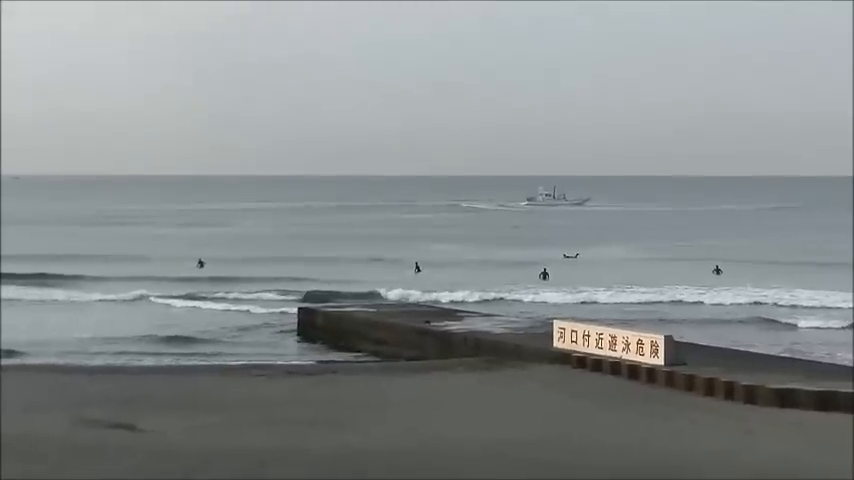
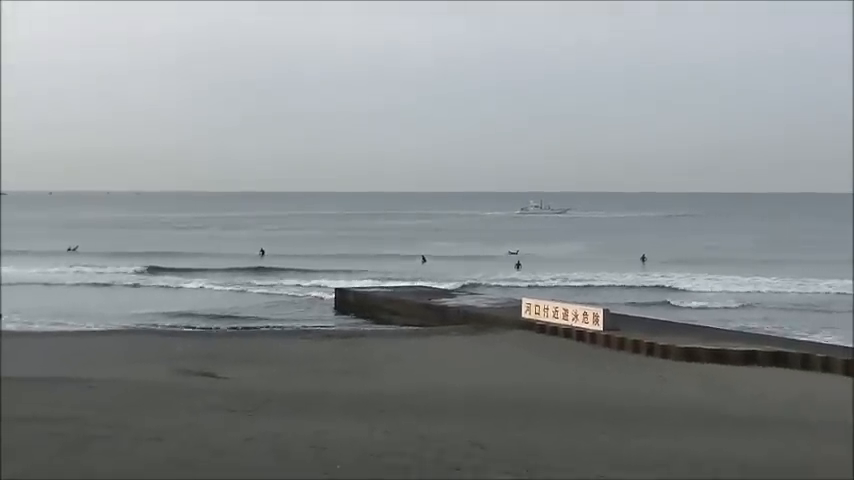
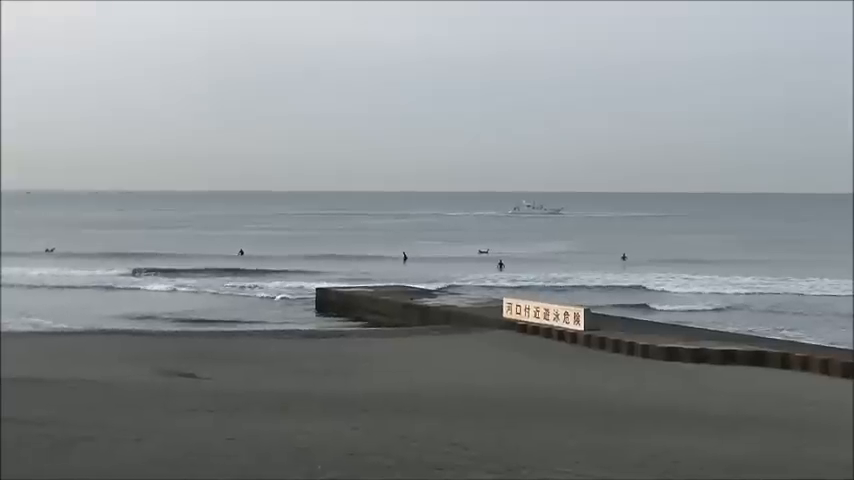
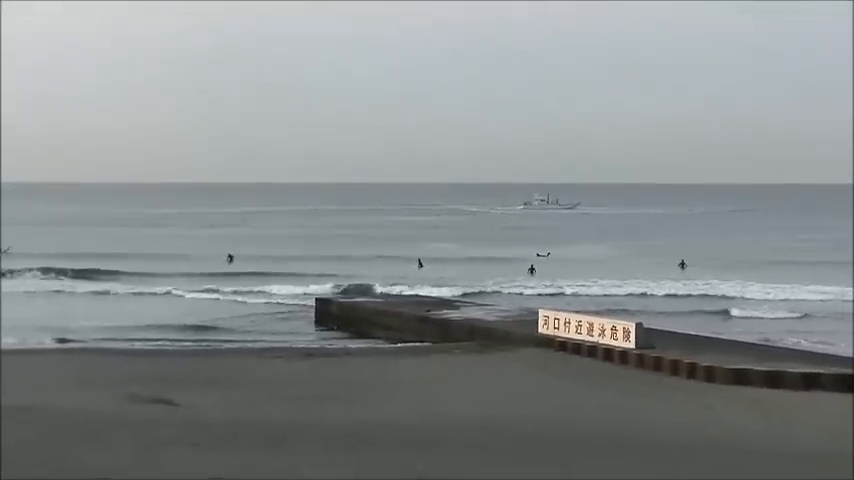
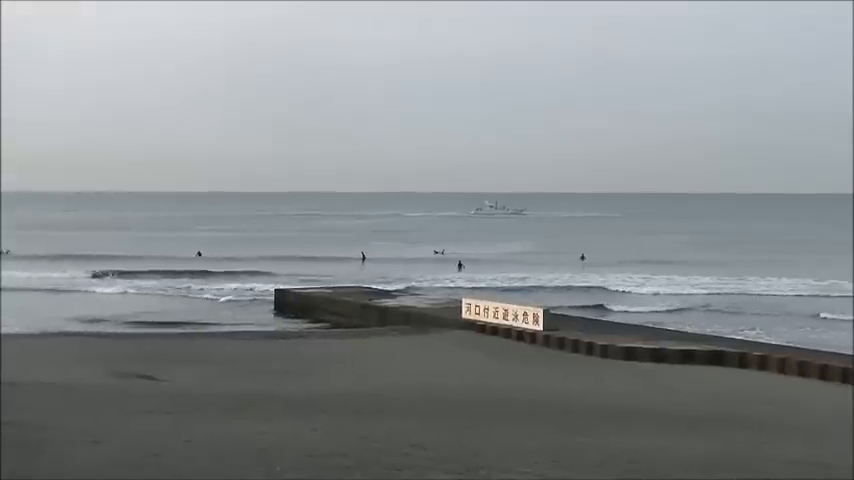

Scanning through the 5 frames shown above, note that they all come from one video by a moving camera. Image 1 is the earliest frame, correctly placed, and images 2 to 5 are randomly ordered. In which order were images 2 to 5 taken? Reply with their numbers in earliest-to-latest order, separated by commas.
4, 2, 3, 5
